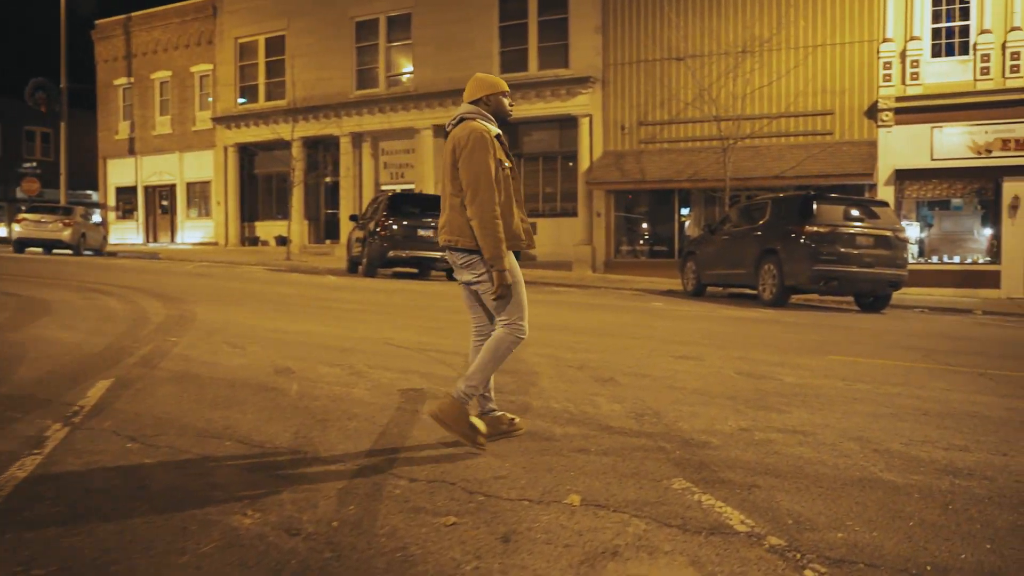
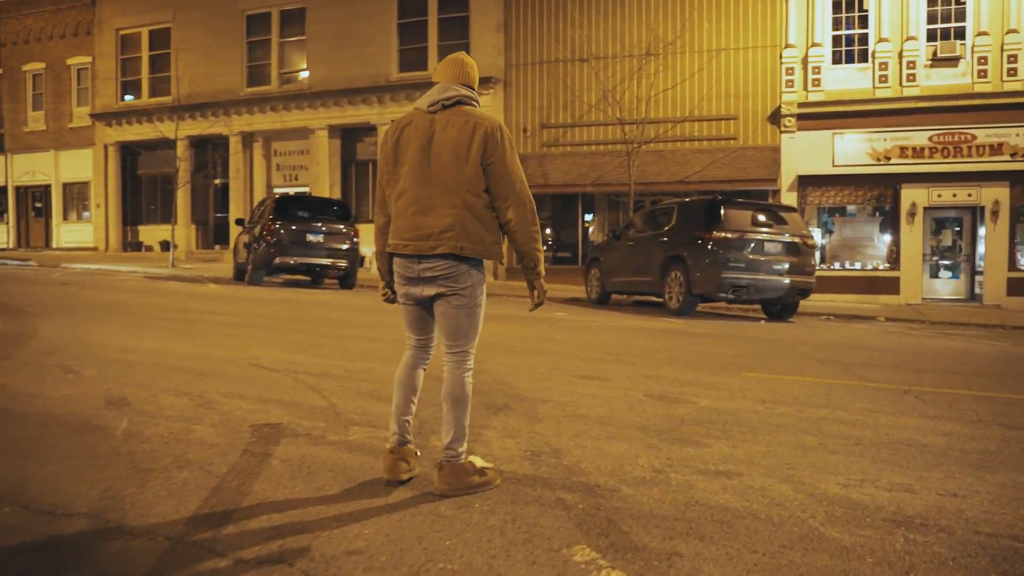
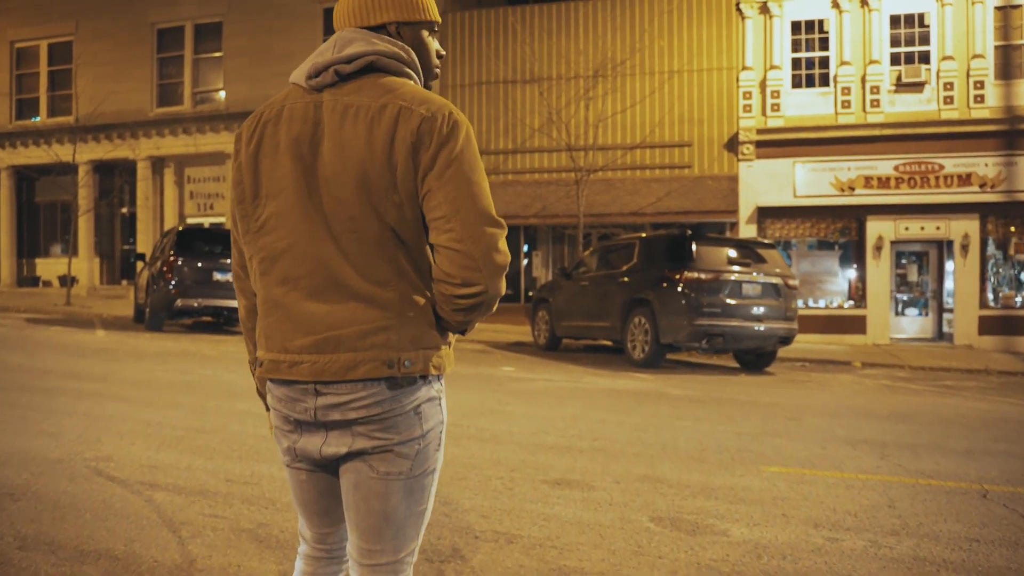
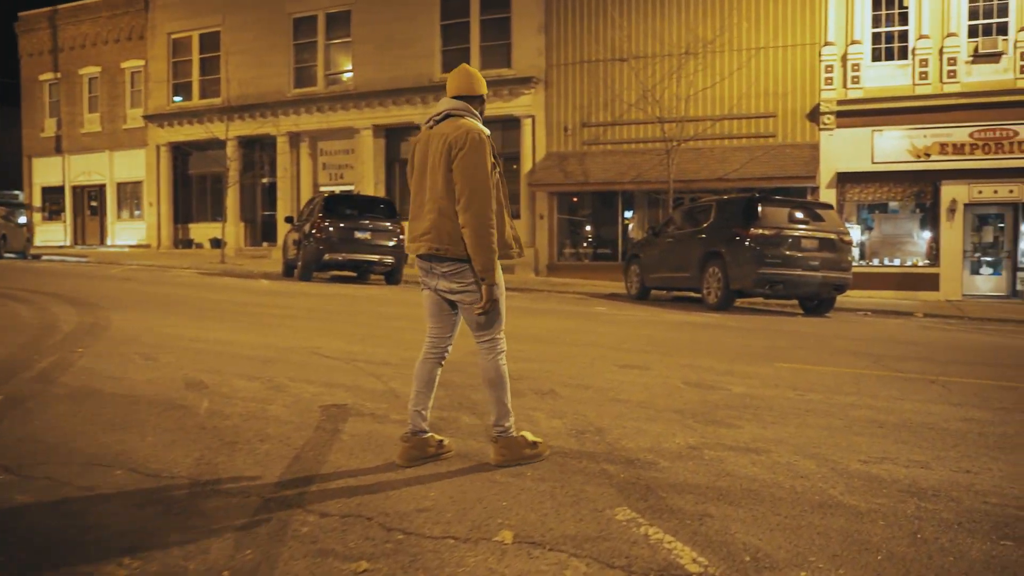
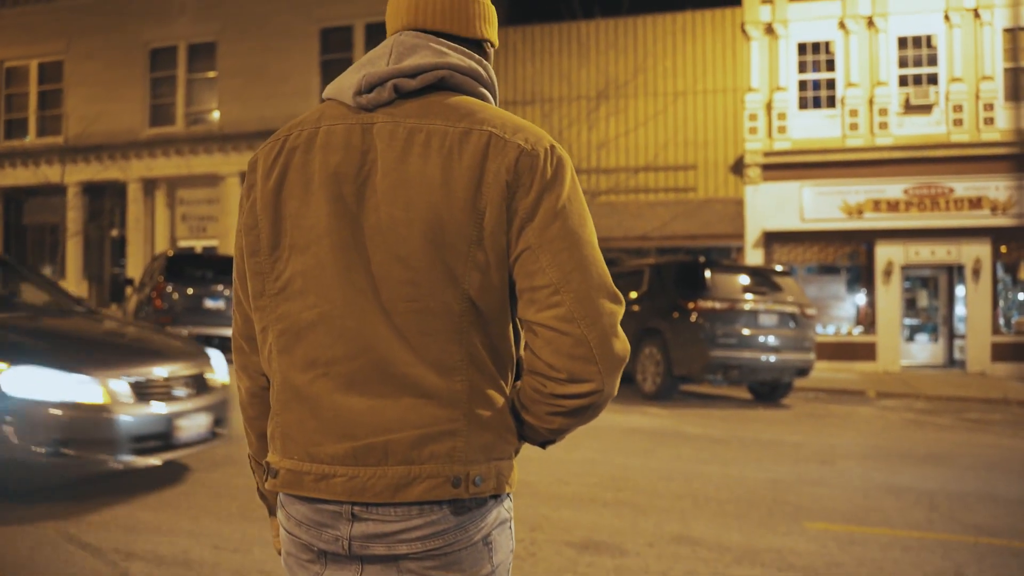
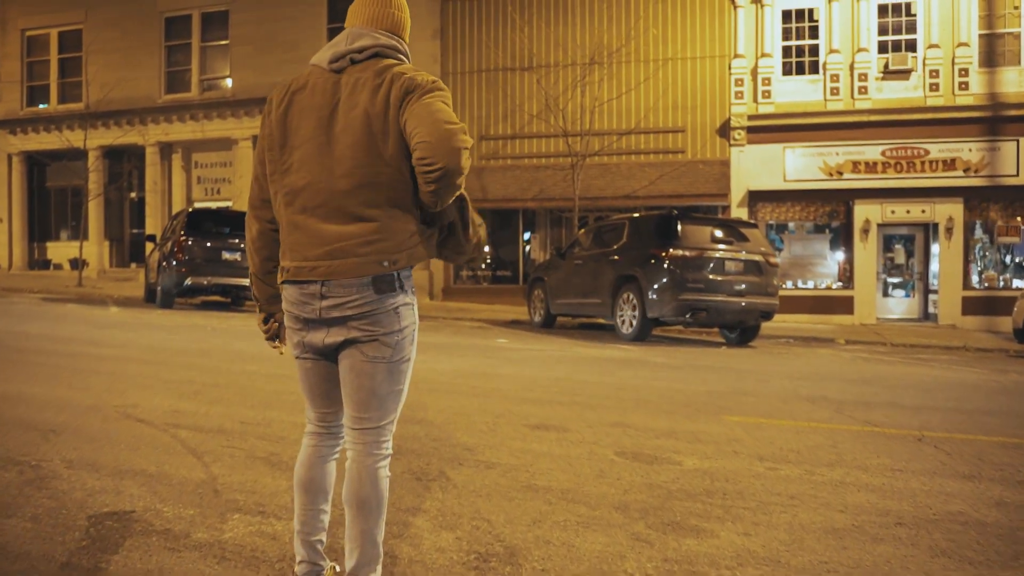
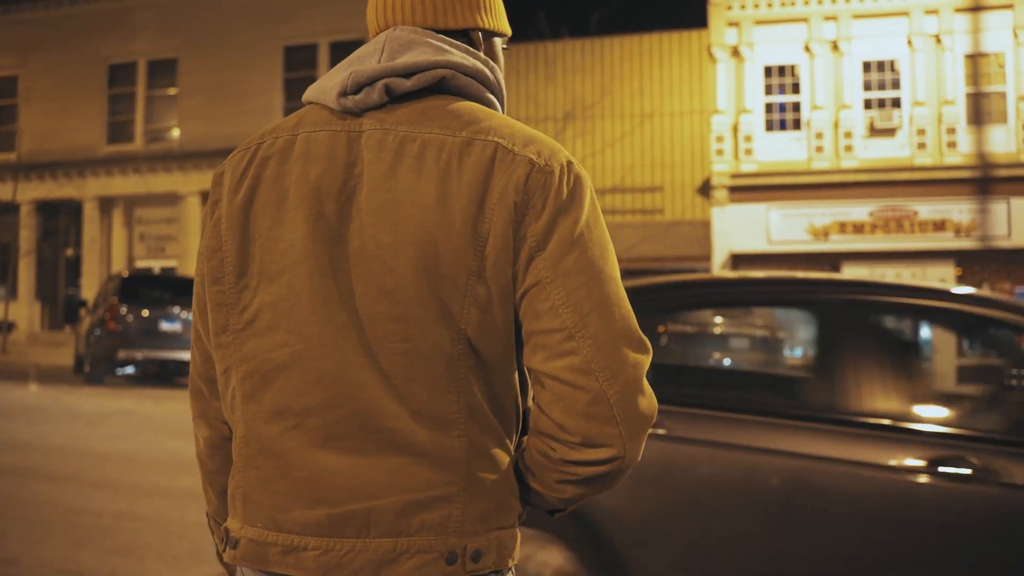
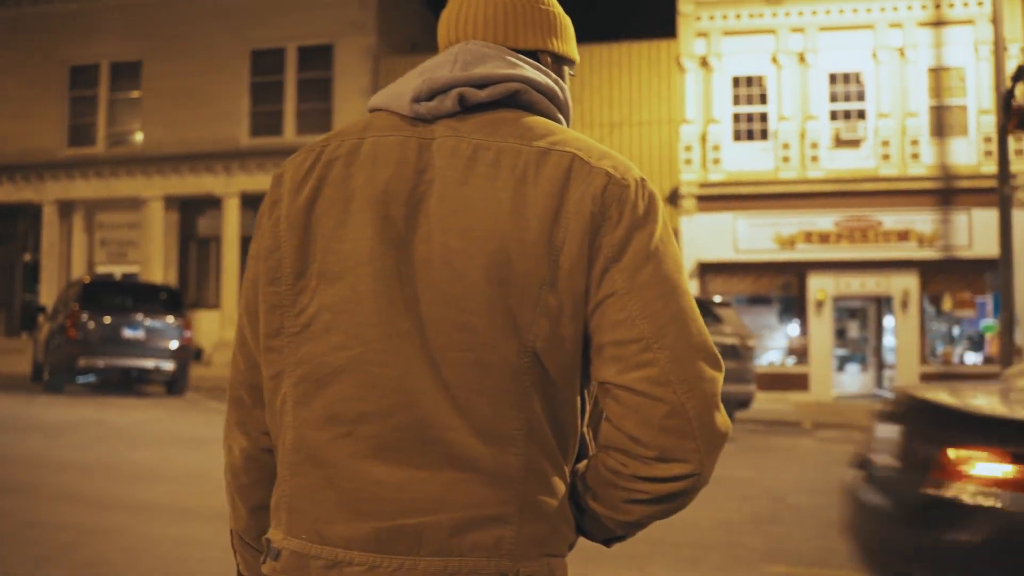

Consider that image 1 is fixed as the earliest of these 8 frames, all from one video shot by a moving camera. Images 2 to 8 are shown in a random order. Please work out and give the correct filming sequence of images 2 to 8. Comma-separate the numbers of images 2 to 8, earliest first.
4, 2, 6, 3, 5, 7, 8
